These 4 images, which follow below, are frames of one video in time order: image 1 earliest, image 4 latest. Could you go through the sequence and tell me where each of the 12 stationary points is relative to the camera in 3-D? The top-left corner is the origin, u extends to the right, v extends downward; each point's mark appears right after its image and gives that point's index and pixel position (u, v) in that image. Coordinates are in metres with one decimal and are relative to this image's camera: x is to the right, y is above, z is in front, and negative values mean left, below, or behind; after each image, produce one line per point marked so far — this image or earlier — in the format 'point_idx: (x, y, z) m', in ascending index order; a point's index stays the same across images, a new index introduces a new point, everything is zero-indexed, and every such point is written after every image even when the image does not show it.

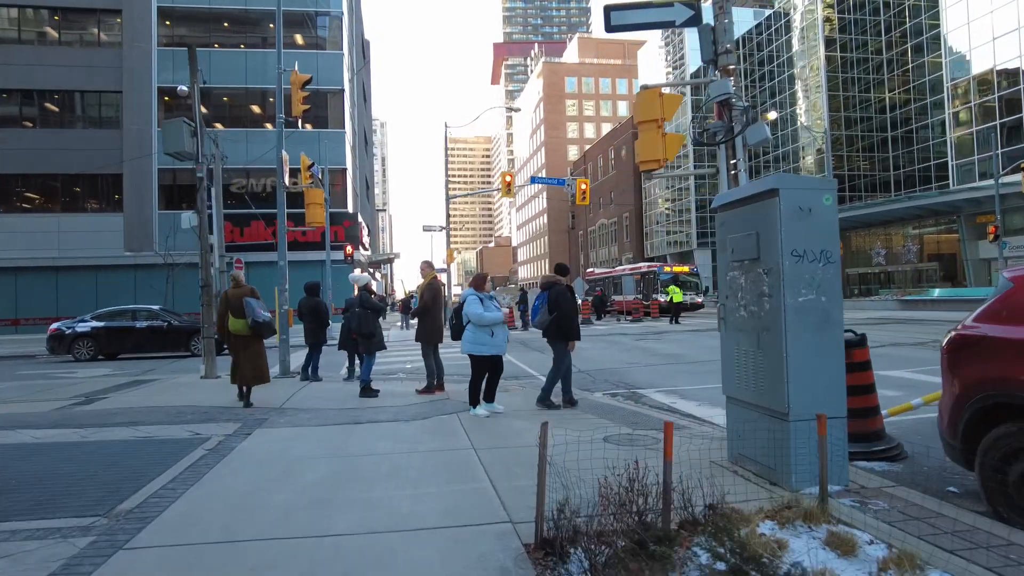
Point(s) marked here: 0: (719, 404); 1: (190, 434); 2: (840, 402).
0: (+3.0, -1.7, +9.4) m
1: (-3.8, -1.7, +7.7) m
2: (+2.5, -0.9, +4.9) m
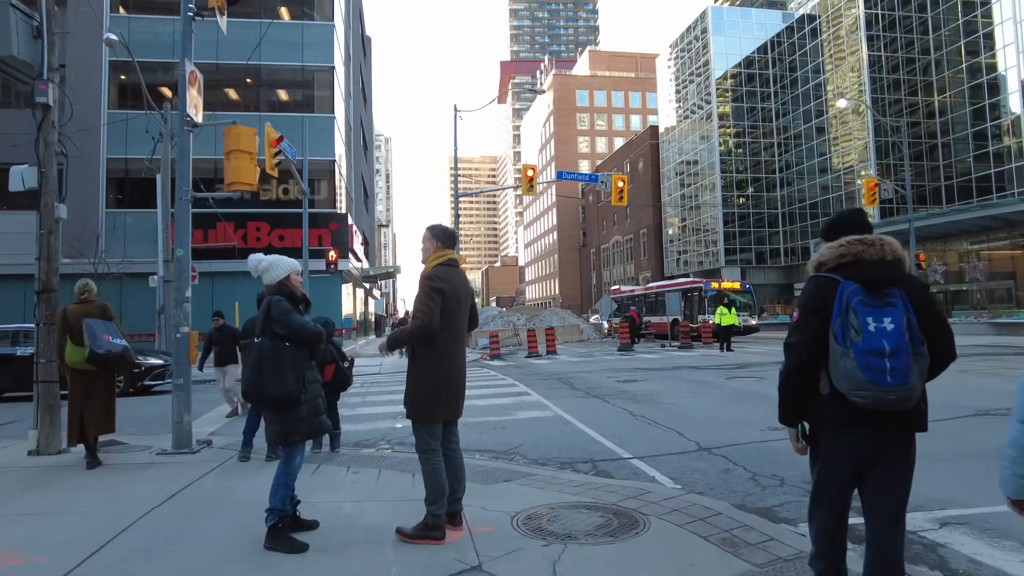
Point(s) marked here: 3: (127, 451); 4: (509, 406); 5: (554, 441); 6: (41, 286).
0: (+3.8, -1.7, +3.5) m
1: (-3.1, -1.6, +1.8) m
2: (+3.3, -0.7, -1.0) m
3: (-4.8, -2.0, +8.0) m
4: (-0.1, -2.1, +11.4) m
5: (+0.5, -2.0, +8.3) m
6: (-5.8, 0.0, +7.9) m
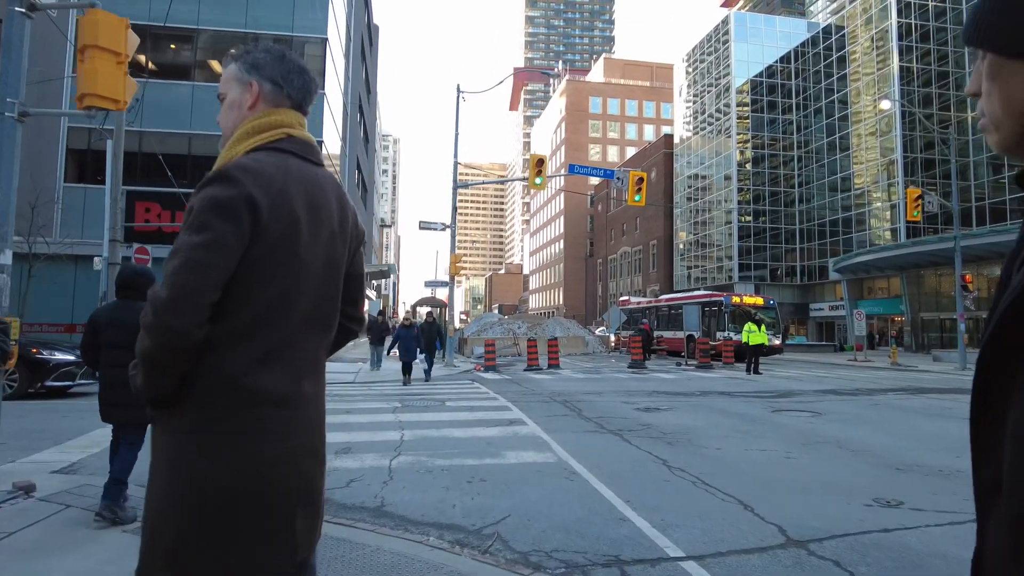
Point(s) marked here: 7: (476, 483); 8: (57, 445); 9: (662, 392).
0: (+3.6, -1.7, +0.5) m
1: (-3.3, -1.3, -1.1) m
2: (+3.1, -0.6, -3.9) m
3: (-5.0, -1.7, +5.1) m
4: (-0.2, -2.0, +8.5) m
5: (+0.4, -1.9, +5.4) m
6: (-5.9, +0.4, +5.1) m
7: (-0.4, -1.9, +6.4) m
8: (-5.6, -1.9, +7.9) m
9: (+3.5, -2.4, +15.0) m
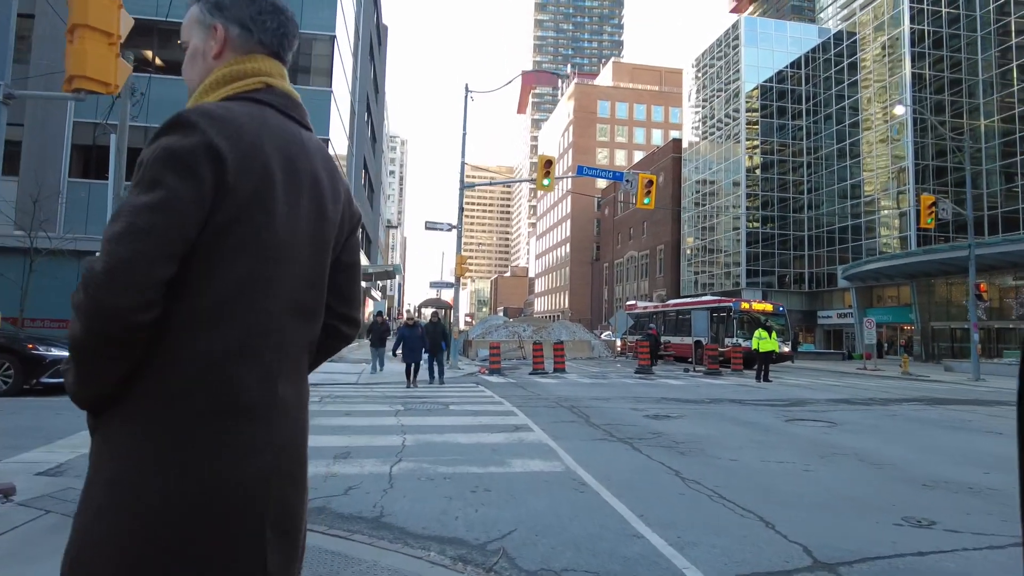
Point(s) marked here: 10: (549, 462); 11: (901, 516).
0: (+3.6, -1.7, +0.2) m
1: (-3.3, -1.2, -1.4) m
2: (+3.1, -0.6, -4.2) m
3: (-4.9, -1.6, +4.9) m
4: (-0.2, -2.0, +8.2) m
5: (+0.4, -1.9, +5.0) m
6: (-5.8, +0.5, +4.8) m
7: (-0.3, -1.9, +6.1) m
8: (-5.5, -1.8, +7.6) m
9: (+3.6, -2.5, +14.6) m
10: (+0.4, -2.0, +7.3) m
11: (+3.4, -2.0, +5.6) m
